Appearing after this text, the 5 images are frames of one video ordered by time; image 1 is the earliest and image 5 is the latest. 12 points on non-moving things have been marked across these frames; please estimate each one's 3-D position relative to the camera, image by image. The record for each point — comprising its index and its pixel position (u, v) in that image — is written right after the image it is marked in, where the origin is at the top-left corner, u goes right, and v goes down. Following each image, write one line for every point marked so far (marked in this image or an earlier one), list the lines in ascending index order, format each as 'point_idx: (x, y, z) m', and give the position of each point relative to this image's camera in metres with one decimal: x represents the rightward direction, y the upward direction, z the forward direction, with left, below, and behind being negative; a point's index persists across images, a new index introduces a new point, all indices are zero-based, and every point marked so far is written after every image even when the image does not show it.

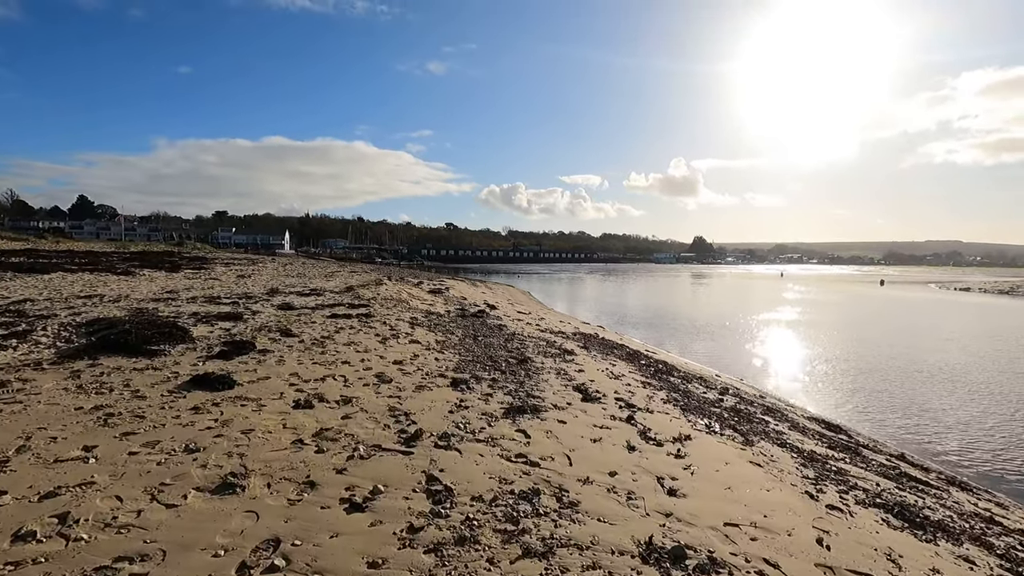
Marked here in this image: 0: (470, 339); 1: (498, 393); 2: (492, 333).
0: (-1.2, -1.5, +15.3) m
1: (-0.2, -1.9, +9.6) m
2: (-0.6, -1.5, +17.0) m
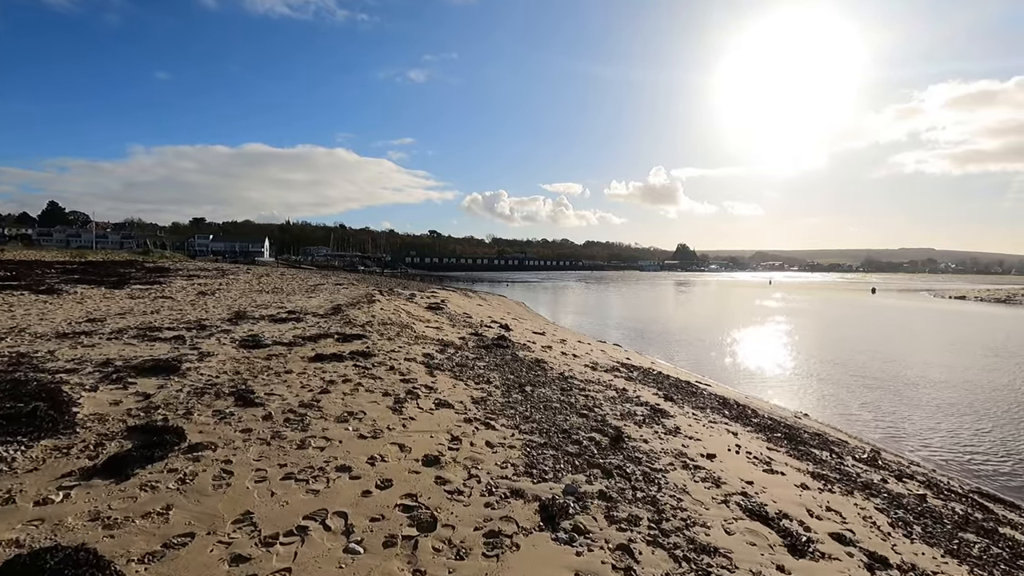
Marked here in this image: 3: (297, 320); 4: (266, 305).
0: (+0.1, -2.1, +10.6) m
1: (+1.2, -2.4, +5.1) m
2: (+0.7, -2.1, +12.4) m
3: (-6.6, -1.0, +16.5) m
4: (-9.1, -0.6, +19.9) m
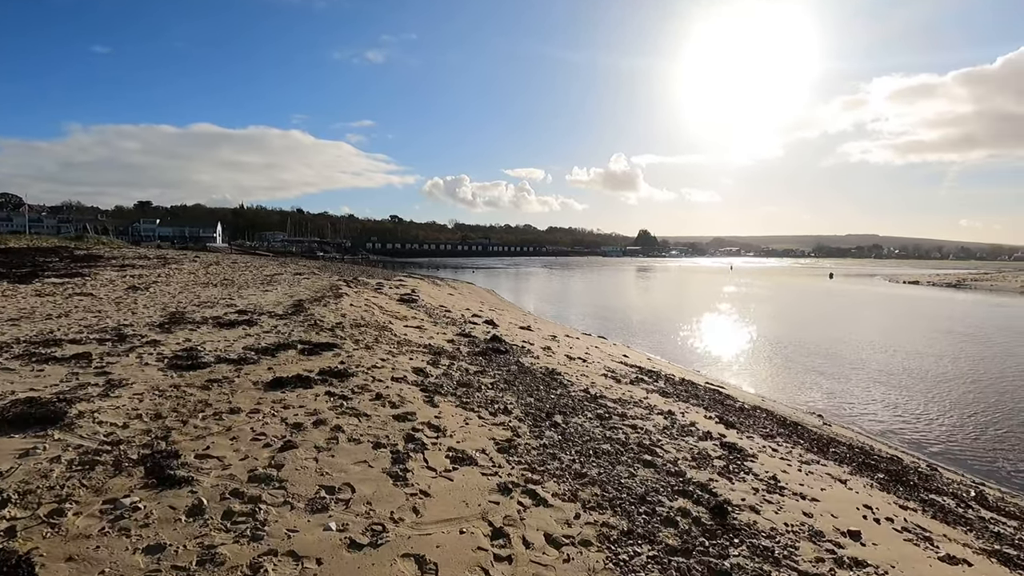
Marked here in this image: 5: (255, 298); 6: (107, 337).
0: (+0.6, -2.1, +8.0) m
1: (+2.1, -2.6, +2.5) m
2: (+1.0, -2.1, +9.8) m
3: (-6.5, -0.9, +13.3) m
4: (-9.3, -0.4, +16.6) m
5: (-8.9, -0.3, +18.5) m
6: (-8.2, -1.0, +10.8) m
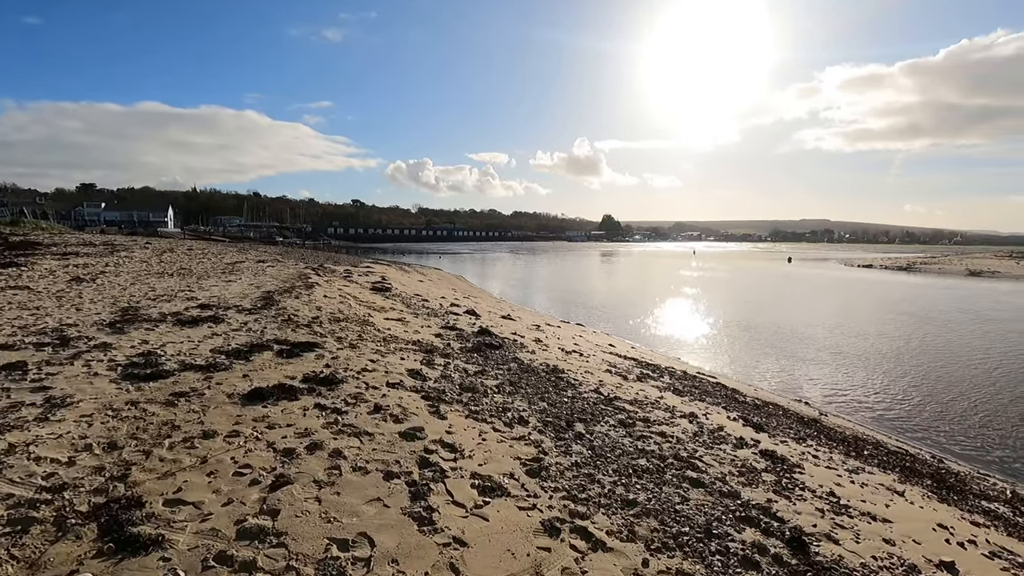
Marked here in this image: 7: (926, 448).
0: (+0.9, -2.1, +7.1) m
1: (+2.7, -2.7, +1.7) m
2: (+1.2, -1.9, +8.9) m
3: (-6.6, -0.7, +11.9) m
4: (-9.5, -0.2, +14.9) m
5: (-9.2, 0.0, +16.8) m
6: (-8.1, -0.9, +9.3) m
7: (+10.6, -4.1, +13.7) m
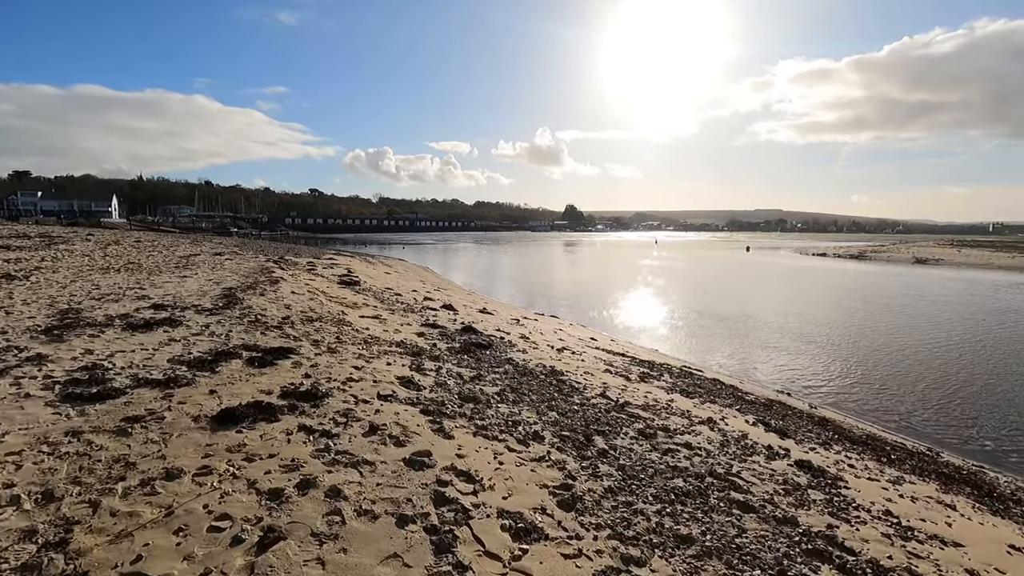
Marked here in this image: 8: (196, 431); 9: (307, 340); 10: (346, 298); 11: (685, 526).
0: (+1.1, -2.0, +6.3) m
1: (+3.3, -2.7, +1.1) m
2: (+1.3, -1.9, +8.1) m
3: (-6.7, -0.7, +10.5) m
4: (-9.9, -0.2, +13.3) m
5: (-9.7, 0.0, +15.3) m
6: (-8.0, -0.9, +7.8) m
7: (+10.3, -3.8, +13.6) m
8: (-3.4, -1.5, +5.9) m
9: (-3.9, -1.0, +10.3) m
10: (-5.7, -0.3, +18.8) m
11: (+1.6, -2.2, +5.1) m
